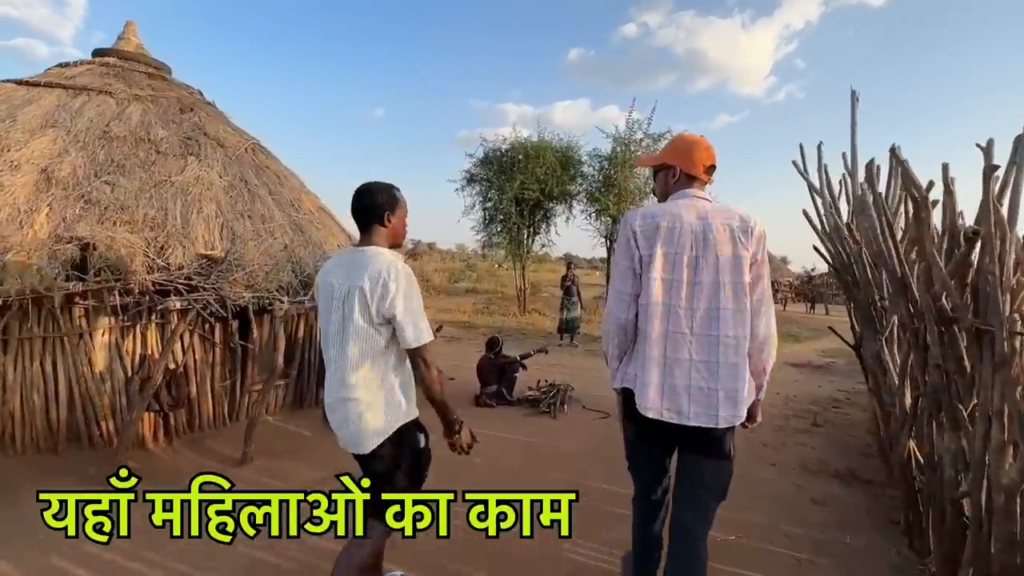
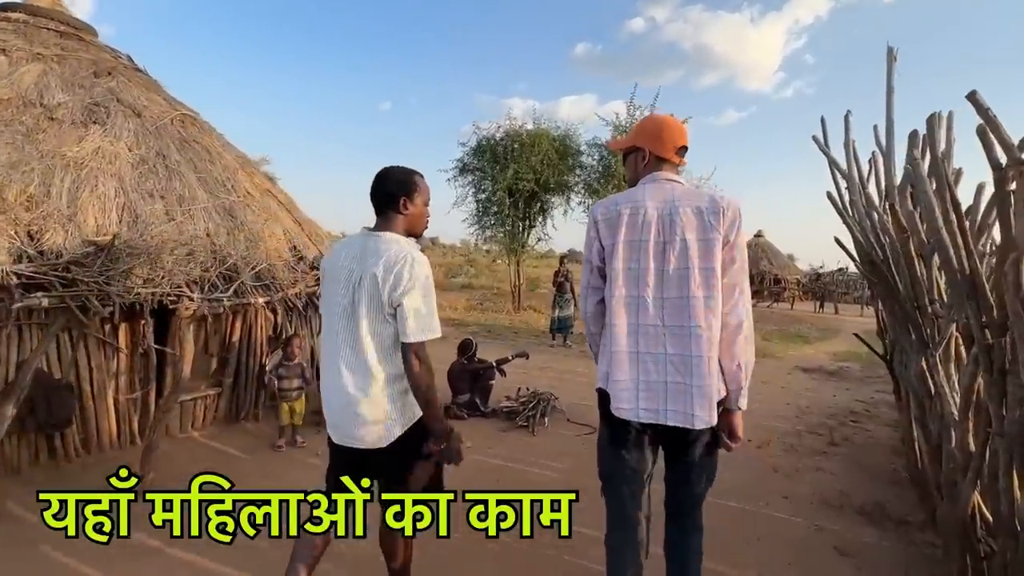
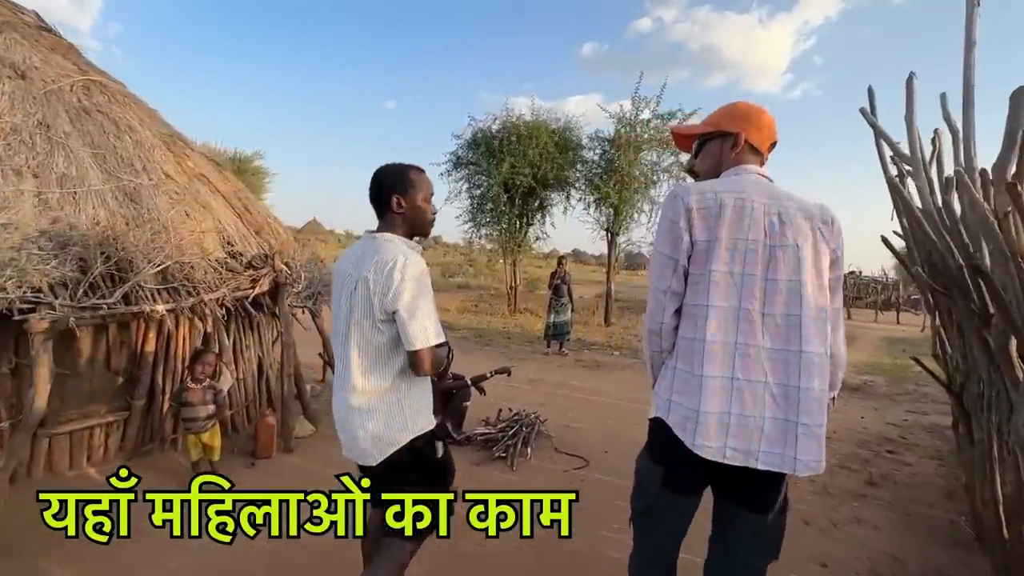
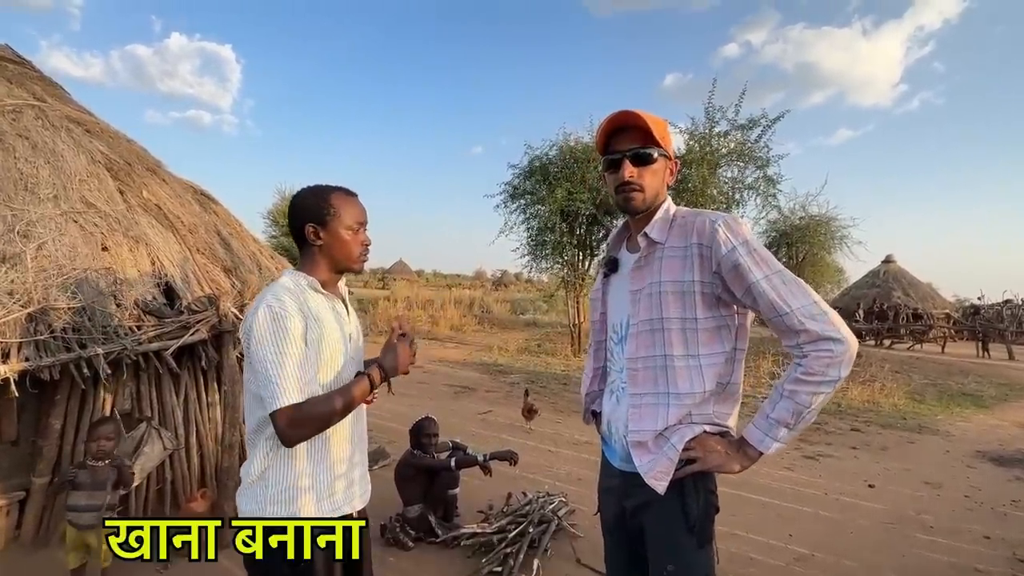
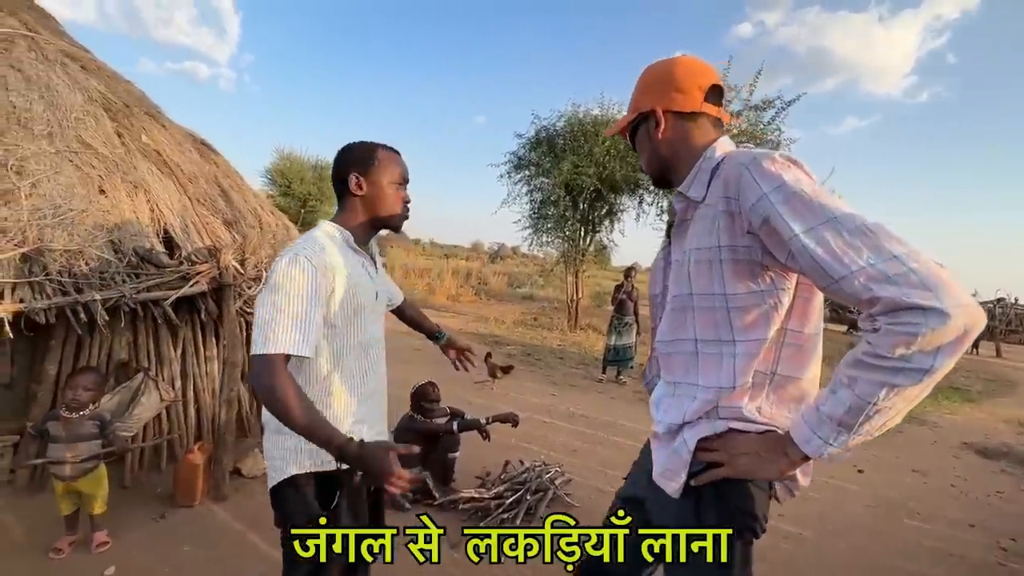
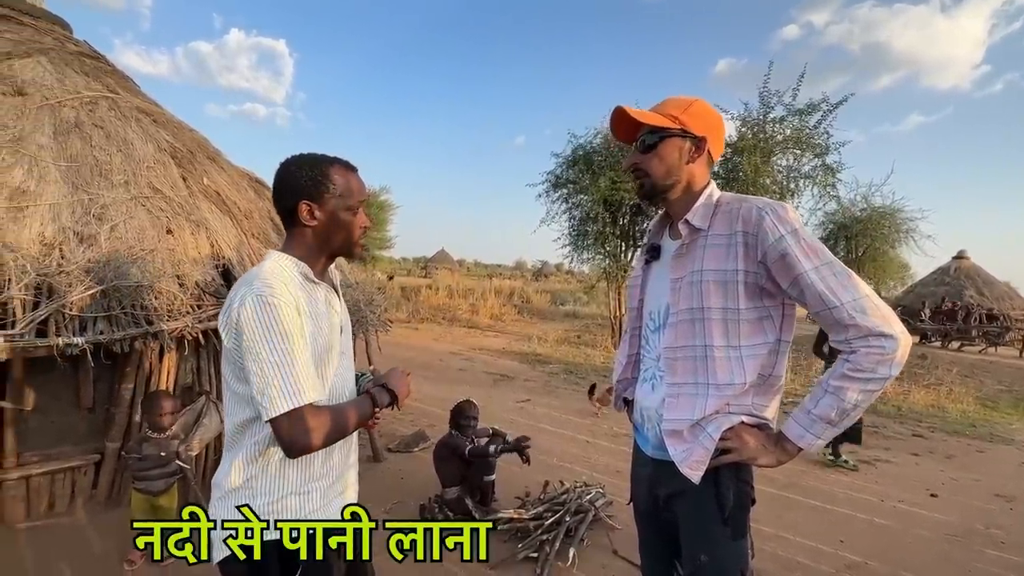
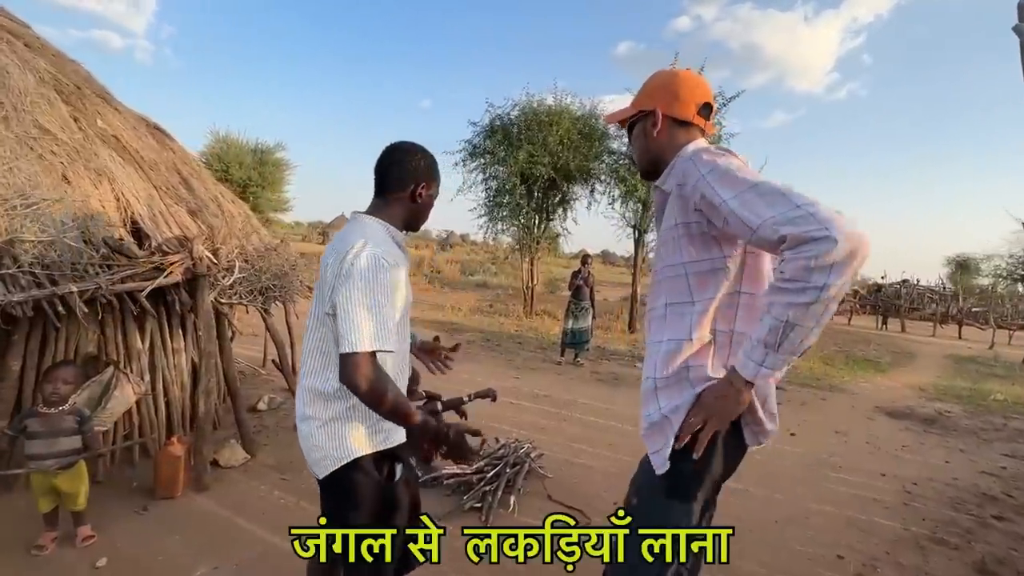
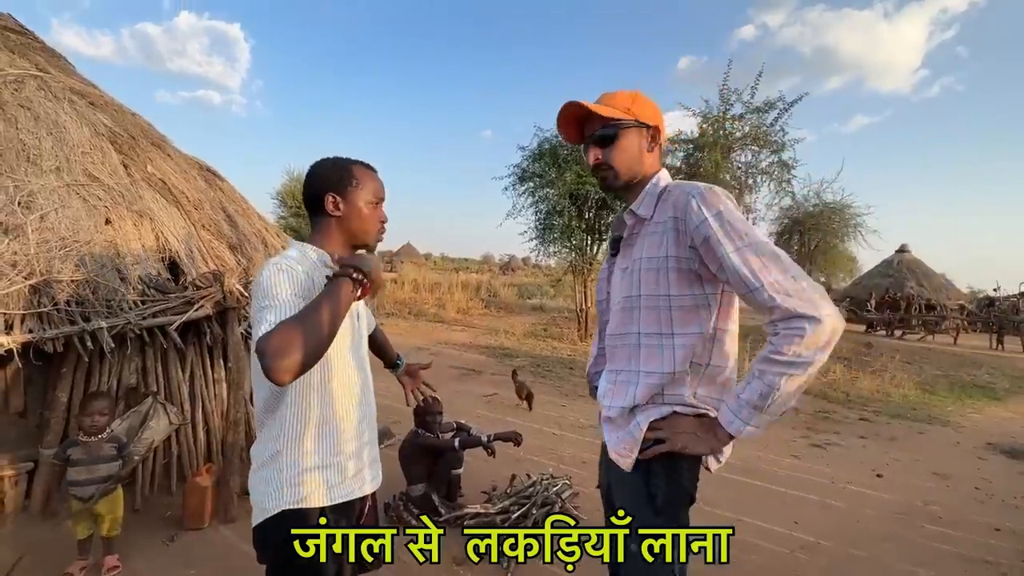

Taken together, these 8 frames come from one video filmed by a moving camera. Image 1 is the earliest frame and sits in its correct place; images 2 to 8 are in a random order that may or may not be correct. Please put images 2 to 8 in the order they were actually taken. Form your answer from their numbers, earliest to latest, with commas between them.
2, 3, 7, 5, 8, 4, 6
